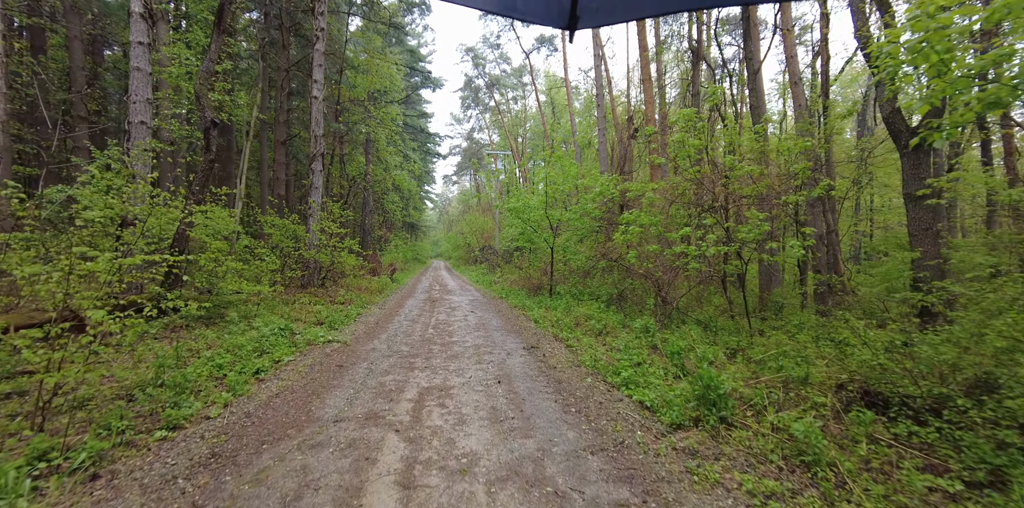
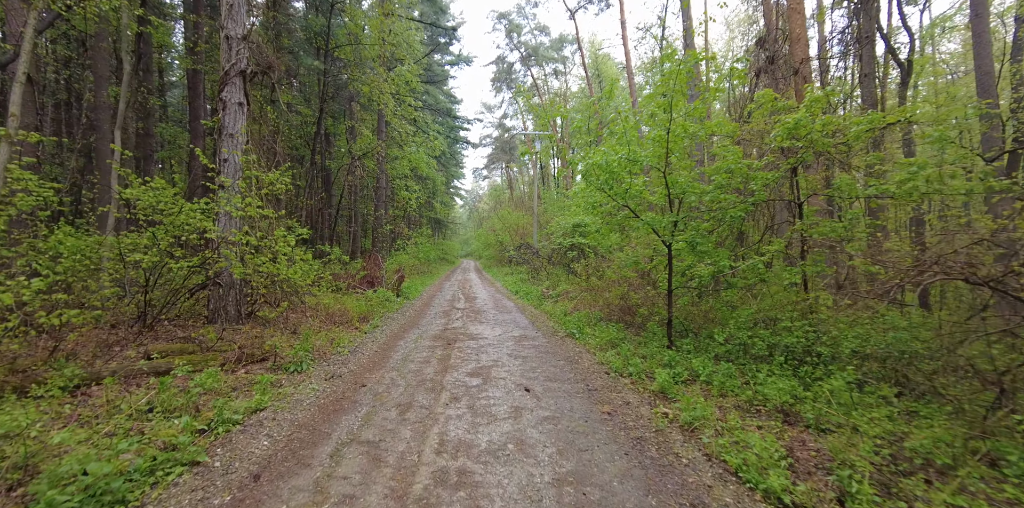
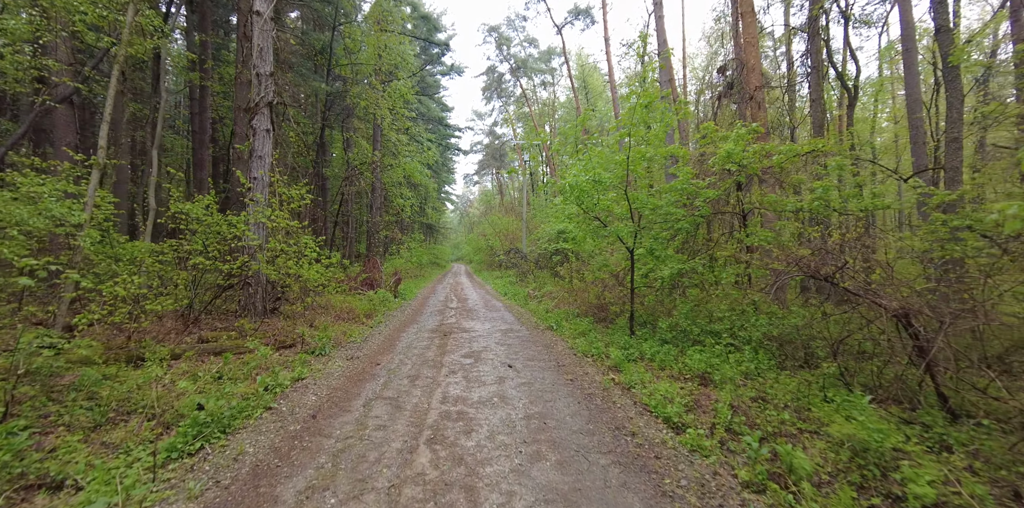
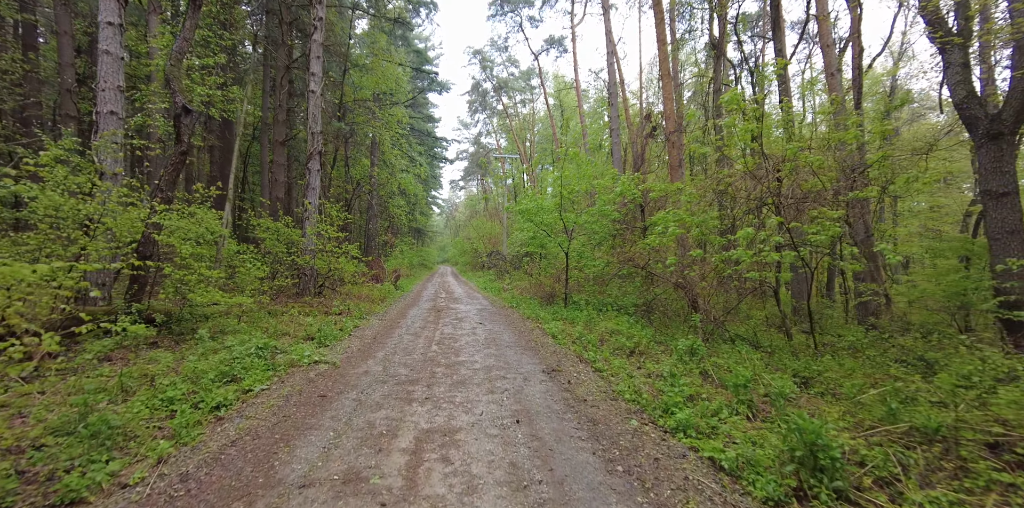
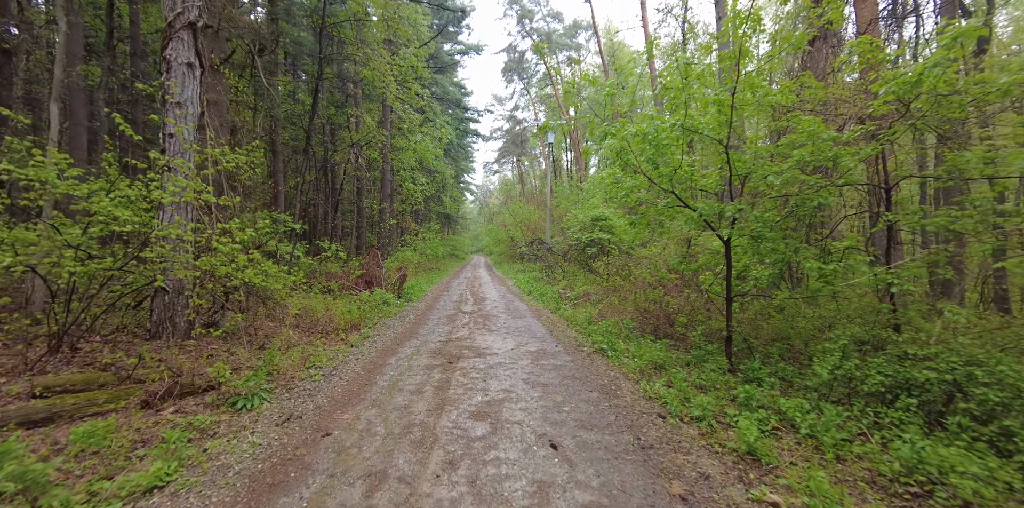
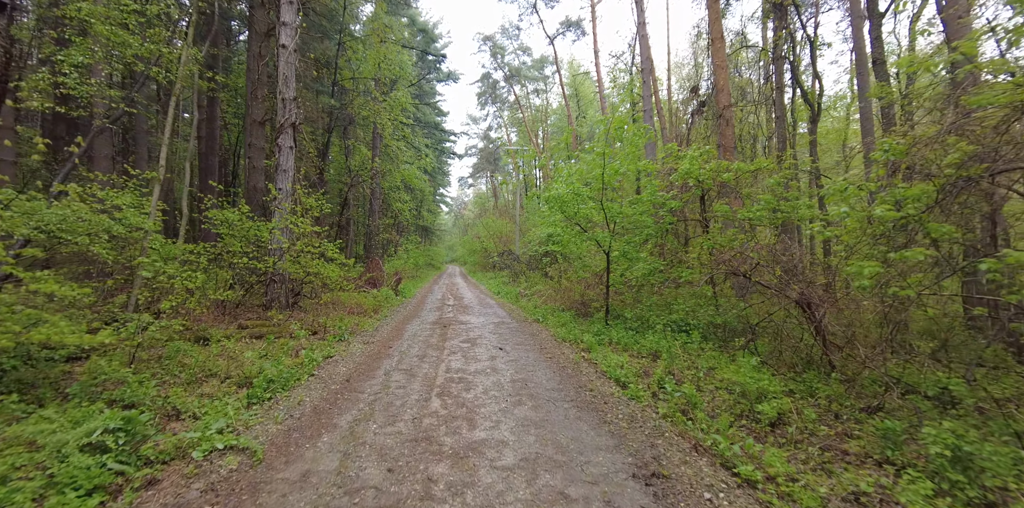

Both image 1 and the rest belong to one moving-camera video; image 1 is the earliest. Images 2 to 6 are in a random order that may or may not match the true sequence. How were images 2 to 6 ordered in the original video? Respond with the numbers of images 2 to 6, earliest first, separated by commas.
4, 6, 3, 2, 5
